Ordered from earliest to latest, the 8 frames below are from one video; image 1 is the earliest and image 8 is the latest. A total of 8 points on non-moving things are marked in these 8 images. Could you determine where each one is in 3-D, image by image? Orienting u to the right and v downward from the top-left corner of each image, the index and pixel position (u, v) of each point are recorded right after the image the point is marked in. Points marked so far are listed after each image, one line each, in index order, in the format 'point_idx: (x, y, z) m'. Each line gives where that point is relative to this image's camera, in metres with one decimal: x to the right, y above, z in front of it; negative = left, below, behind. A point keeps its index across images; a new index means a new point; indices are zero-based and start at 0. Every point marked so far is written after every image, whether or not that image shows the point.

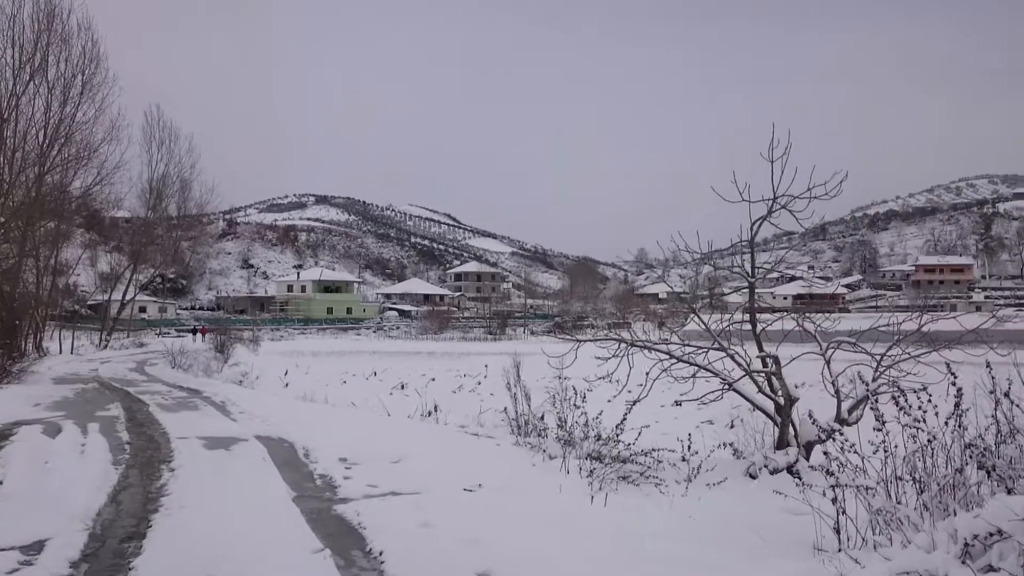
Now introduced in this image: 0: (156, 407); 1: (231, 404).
0: (-6.6, -2.2, +12.3) m
1: (-5.2, -2.2, +12.5) m
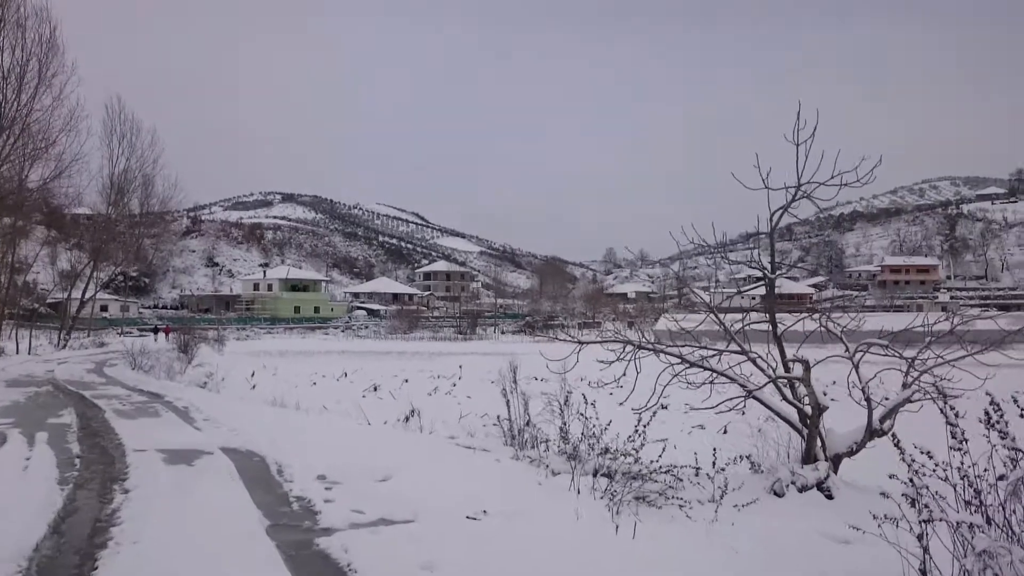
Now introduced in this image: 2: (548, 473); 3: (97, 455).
0: (-6.8, -2.1, +11.3) m
1: (-5.5, -2.1, +11.6) m
2: (+0.3, -1.7, +6.4) m
3: (-4.8, -1.9, +7.7) m
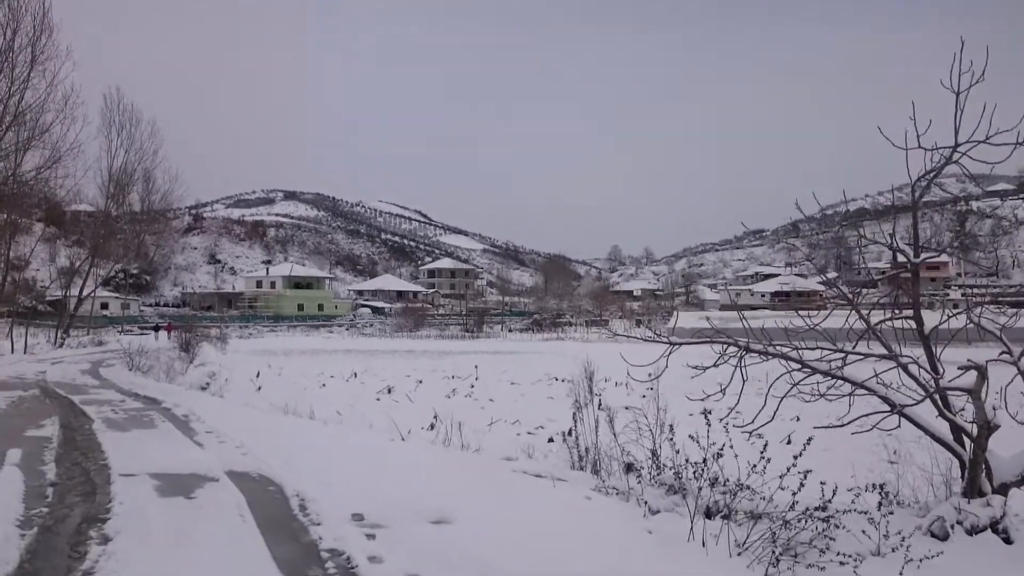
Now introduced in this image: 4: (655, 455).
0: (-6.1, -2.0, +10.0) m
1: (-4.8, -2.0, +10.2) m
2: (+1.0, -1.6, +4.9) m
3: (-4.1, -1.8, +6.3) m
4: (+1.2, -1.4, +5.5) m
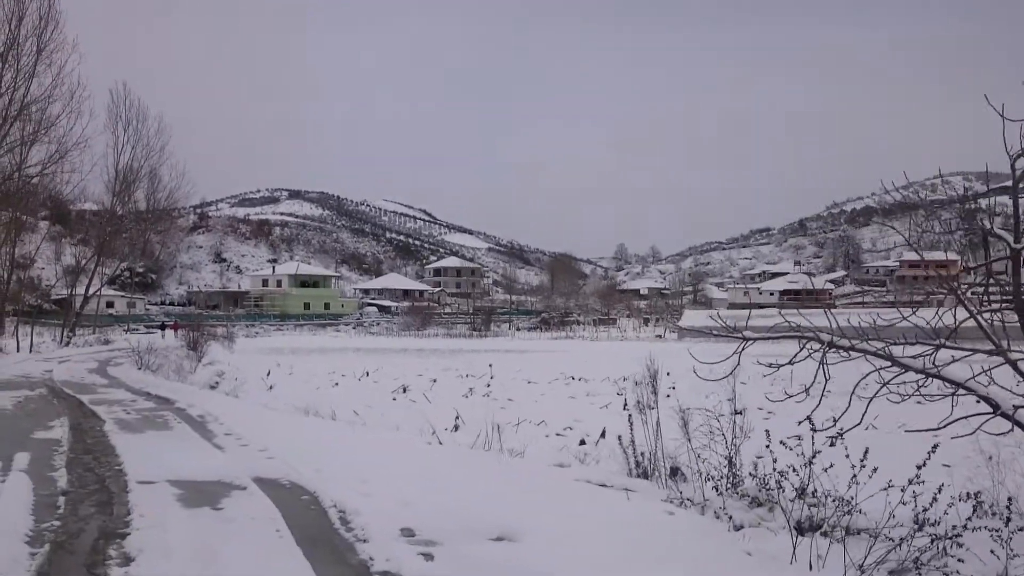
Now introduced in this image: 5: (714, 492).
0: (-5.6, -1.9, +9.4) m
1: (-4.3, -1.9, +9.7) m
2: (+1.5, -1.6, +4.4) m
3: (-3.6, -1.7, +5.7) m
4: (+1.6, -1.3, +4.9) m
5: (+1.5, -1.5, +4.8) m
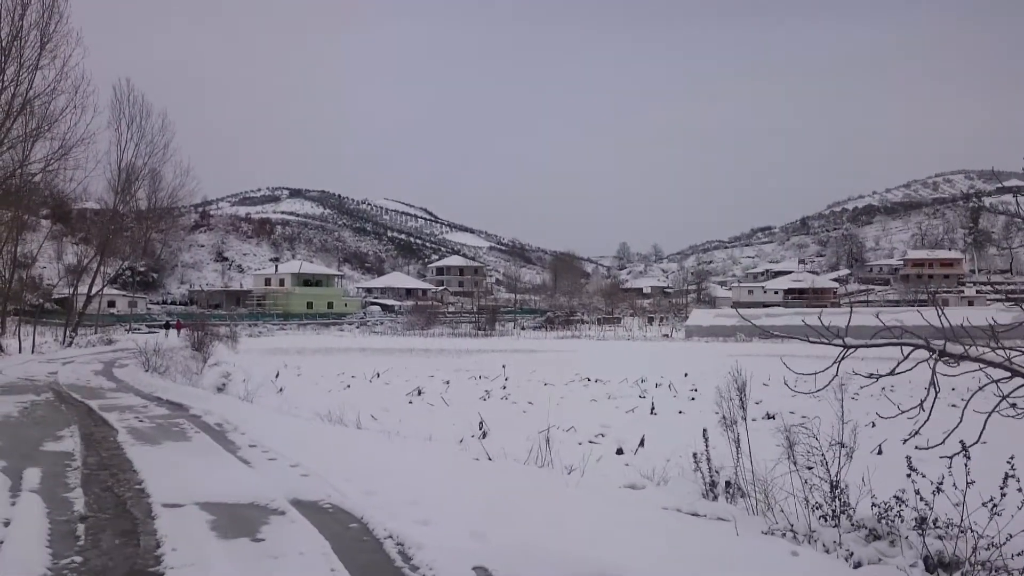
0: (-5.1, -1.9, +8.9) m
1: (-3.8, -1.9, +9.1) m
2: (+2.0, -1.6, +3.8) m
3: (-3.1, -1.8, +5.2) m
4: (+2.1, -1.3, +4.4) m
5: (+2.0, -1.5, +4.3) m
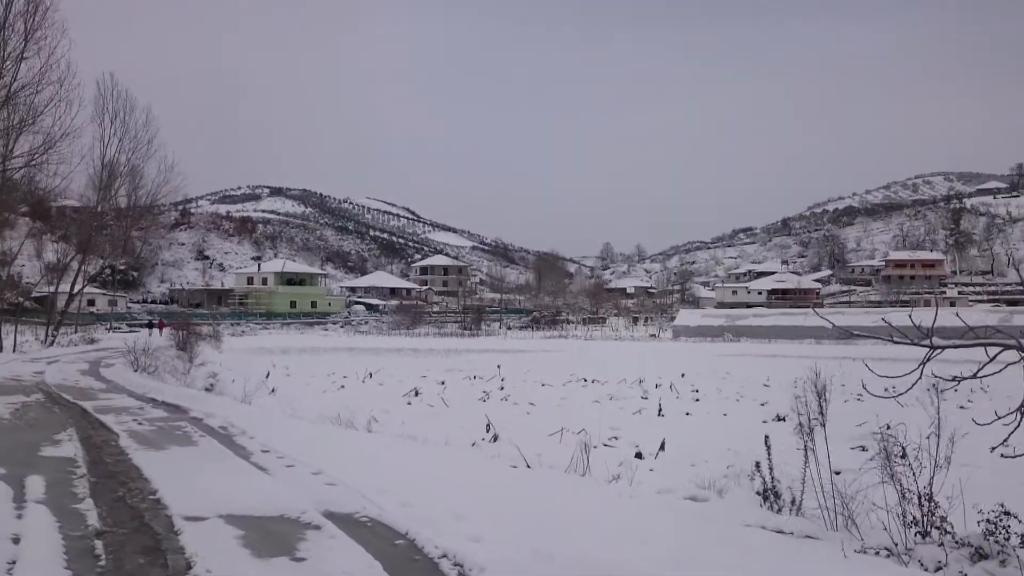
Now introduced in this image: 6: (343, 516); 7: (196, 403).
0: (-4.8, -1.9, +8.4) m
1: (-3.5, -1.9, +8.7) m
2: (+2.4, -1.6, +3.5) m
3: (-2.7, -1.7, +4.8) m
4: (+2.5, -1.3, +4.1) m
5: (+2.4, -1.5, +4.0) m
6: (-1.2, -1.7, +4.9) m
7: (-5.4, -2.0, +11.5) m
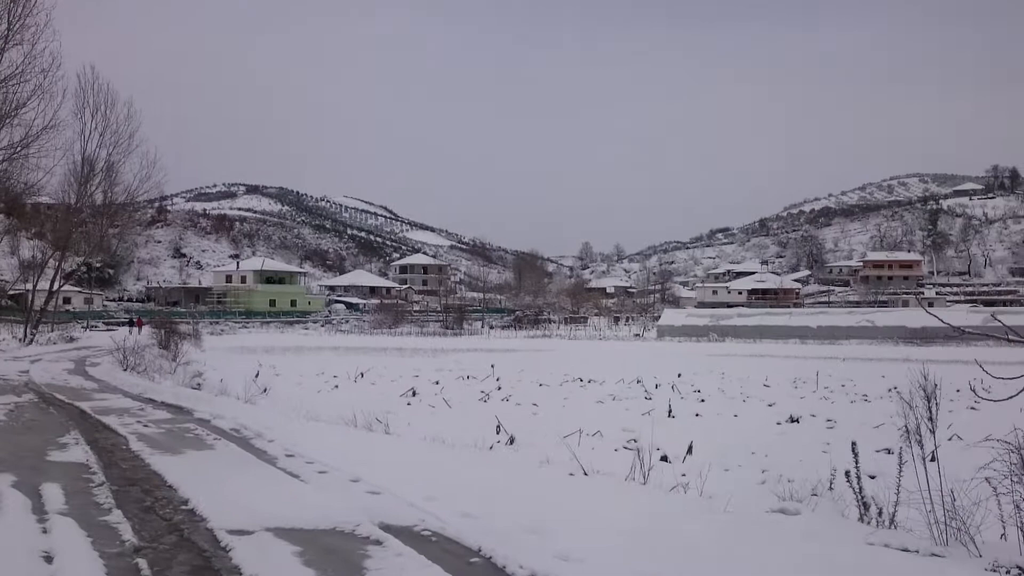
0: (-4.4, -1.8, +7.9) m
1: (-3.1, -1.8, +8.2) m
2: (+2.9, -1.5, +3.3) m
3: (-2.2, -1.7, +4.3) m
4: (+3.1, -1.3, +3.9) m
5: (+2.9, -1.5, +3.7) m
6: (-0.7, -1.6, +4.5) m
7: (-5.1, -1.9, +11.0) m
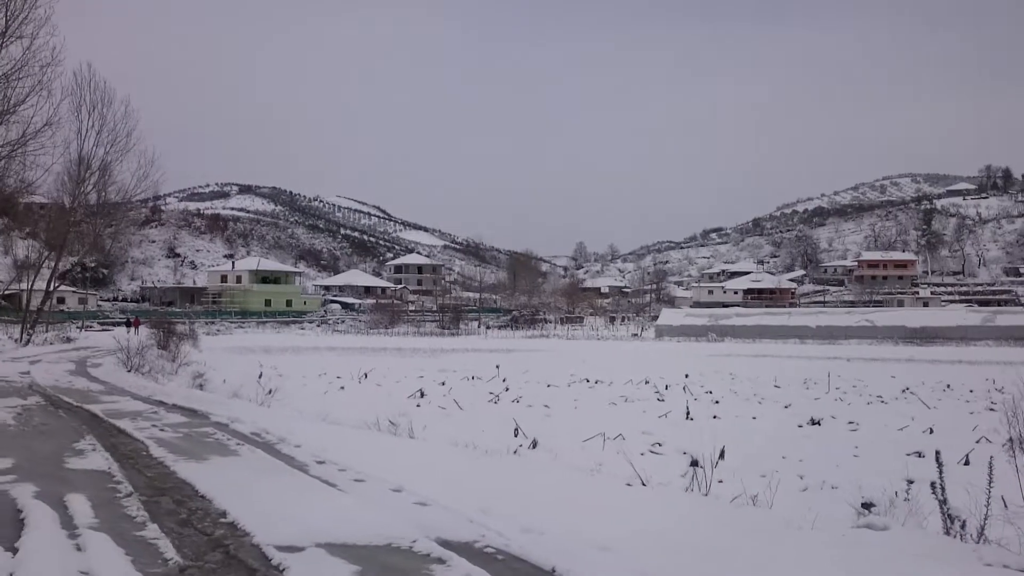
0: (-4.0, -1.8, +7.6) m
1: (-2.7, -1.8, +7.9) m
2: (+3.4, -1.5, +3.0) m
3: (-1.8, -1.7, +4.1) m
4: (+3.5, -1.3, +3.6) m
5: (+3.4, -1.5, +3.5) m
6: (-0.3, -1.6, +4.2) m
7: (-4.8, -1.9, +10.7) m
